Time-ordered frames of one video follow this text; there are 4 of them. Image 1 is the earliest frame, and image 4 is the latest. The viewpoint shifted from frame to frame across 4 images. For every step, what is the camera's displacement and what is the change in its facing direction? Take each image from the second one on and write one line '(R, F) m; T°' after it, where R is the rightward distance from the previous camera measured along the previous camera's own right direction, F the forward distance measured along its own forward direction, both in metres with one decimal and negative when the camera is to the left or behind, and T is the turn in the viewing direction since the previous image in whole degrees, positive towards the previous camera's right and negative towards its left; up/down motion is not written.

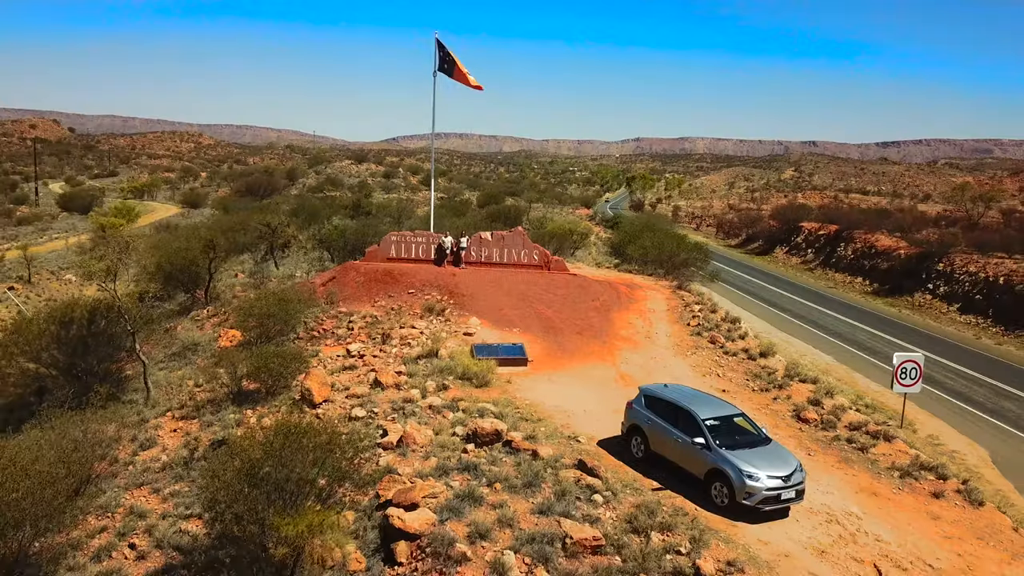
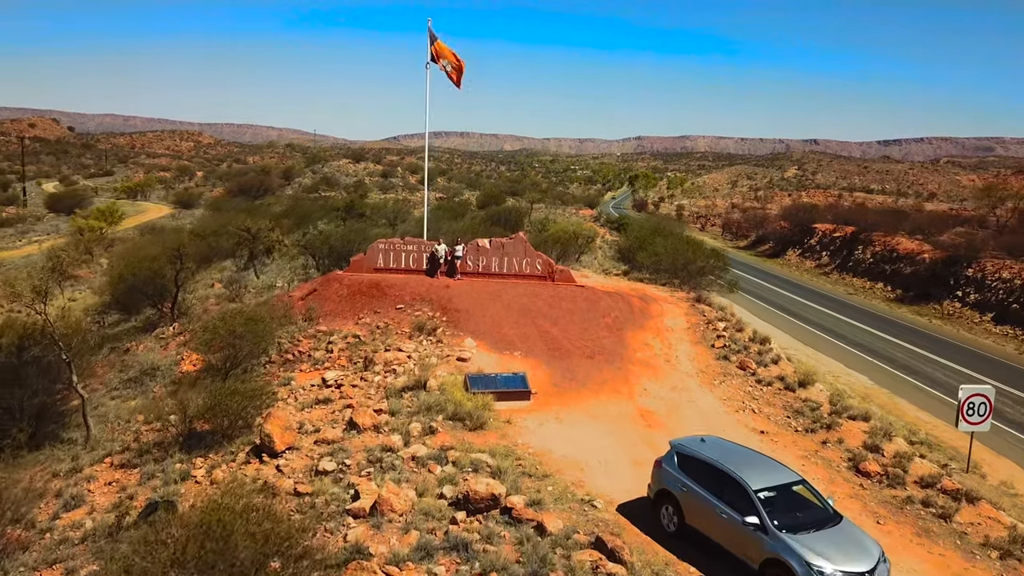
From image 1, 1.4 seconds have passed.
(0.0, +2.0) m; 0°
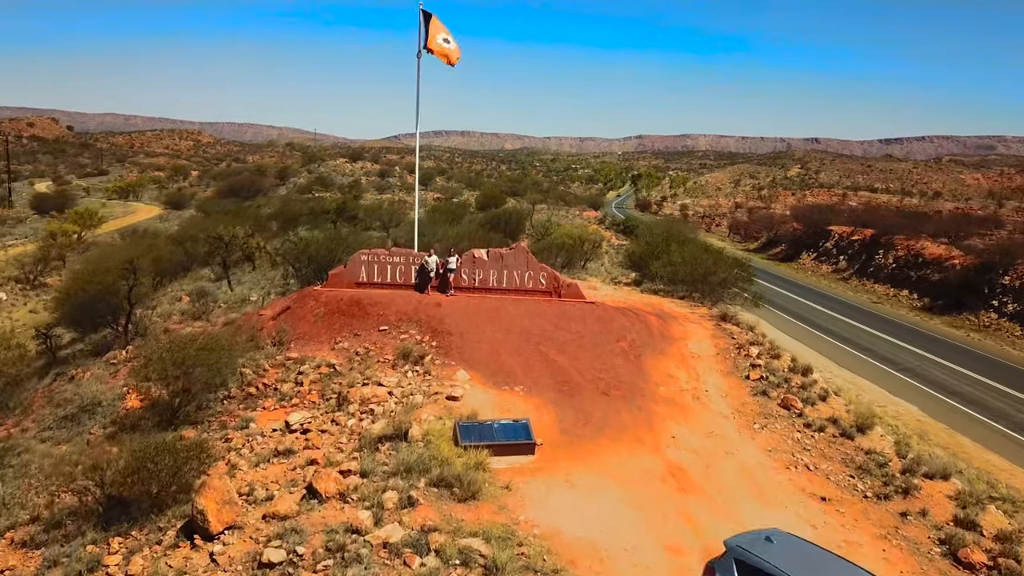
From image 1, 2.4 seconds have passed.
(0.0, +2.2) m; 0°
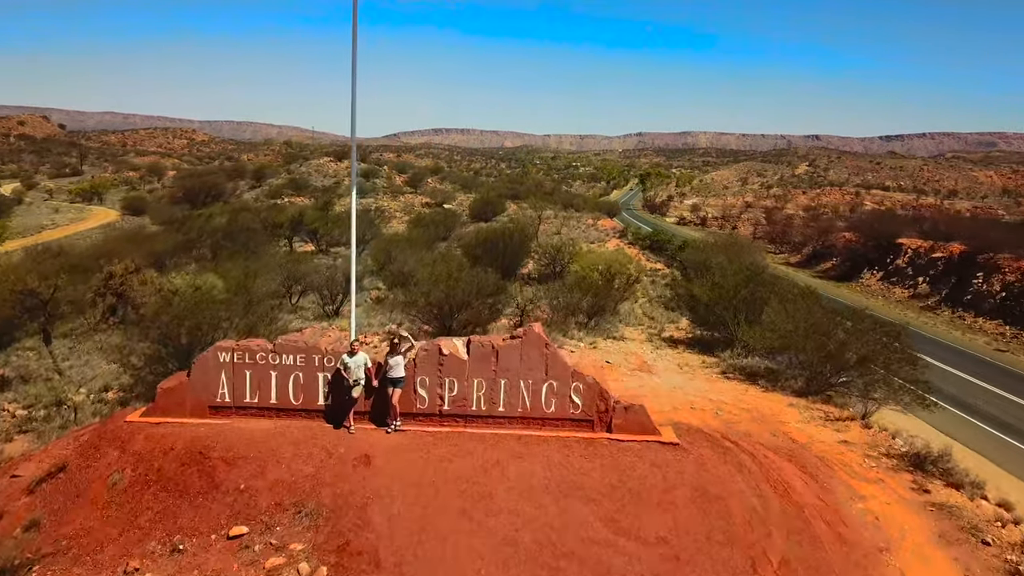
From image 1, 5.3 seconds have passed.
(0.0, +7.9) m; 0°
